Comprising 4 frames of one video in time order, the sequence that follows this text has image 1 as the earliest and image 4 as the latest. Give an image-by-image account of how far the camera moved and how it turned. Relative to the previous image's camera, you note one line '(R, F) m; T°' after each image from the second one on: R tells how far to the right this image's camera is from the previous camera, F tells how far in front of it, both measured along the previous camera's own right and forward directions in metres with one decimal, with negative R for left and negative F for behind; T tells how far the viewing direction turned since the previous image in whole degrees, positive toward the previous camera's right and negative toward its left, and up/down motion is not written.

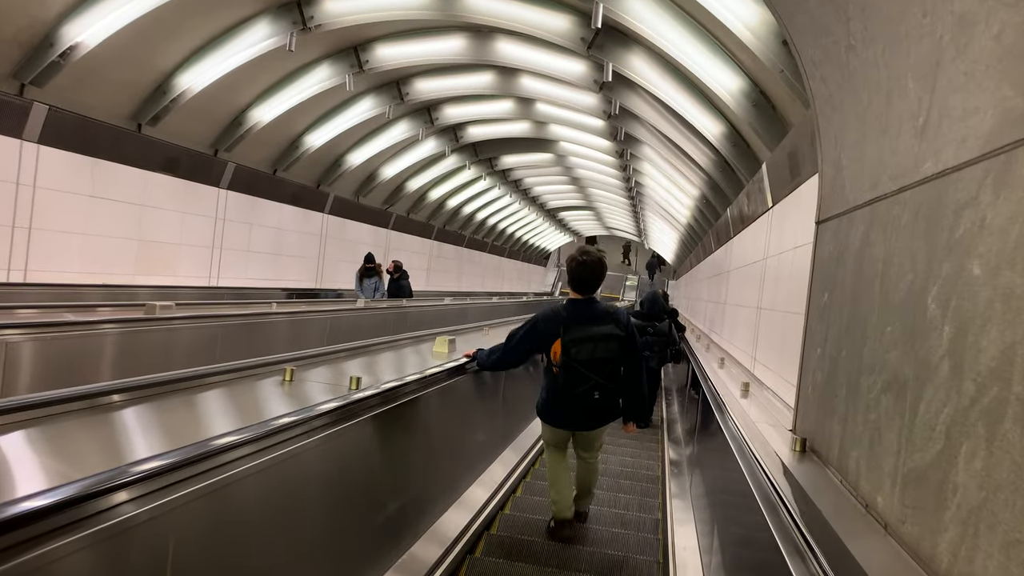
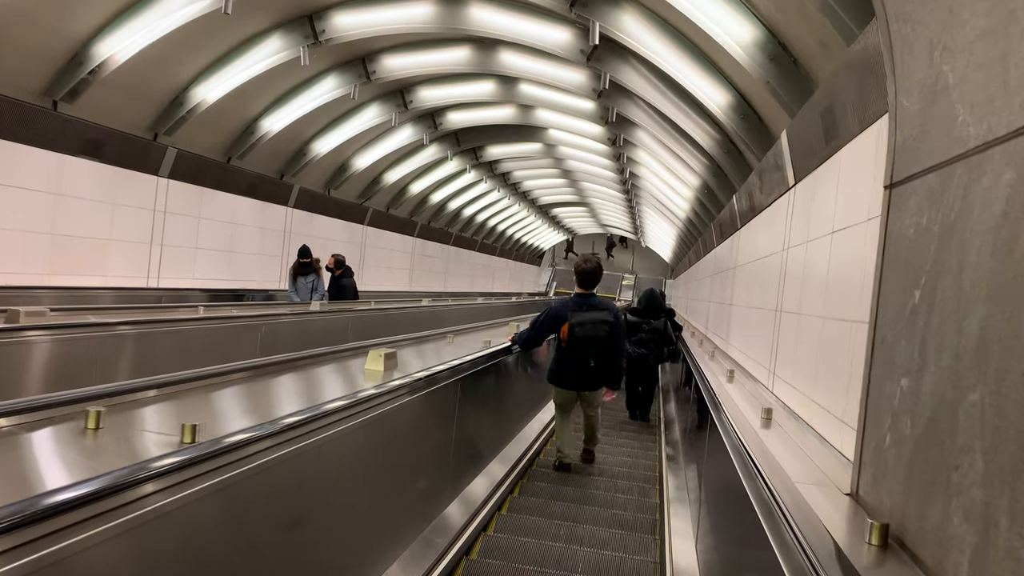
(+0.2, +0.9) m; 0°
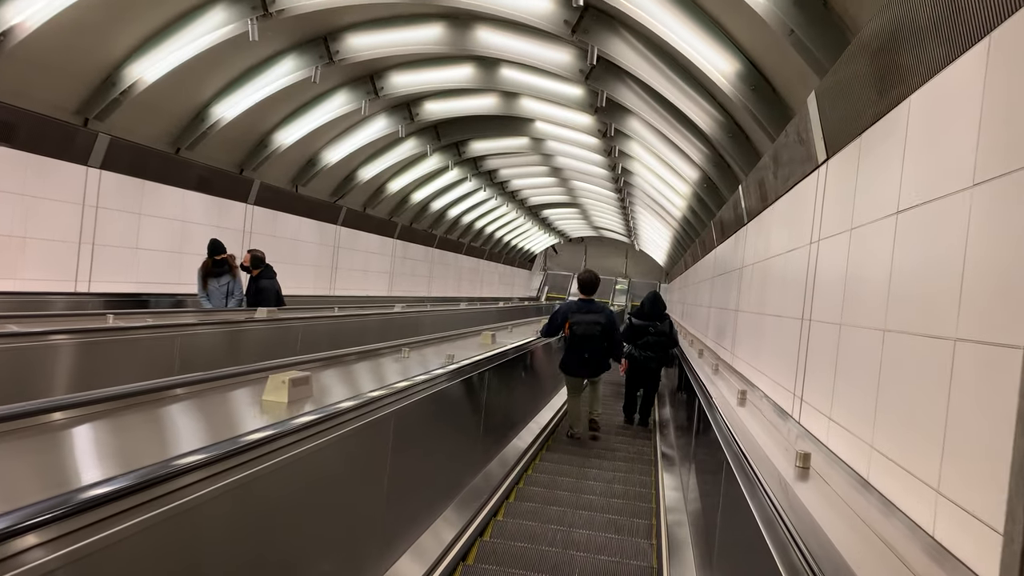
(+0.2, +0.8) m; +1°
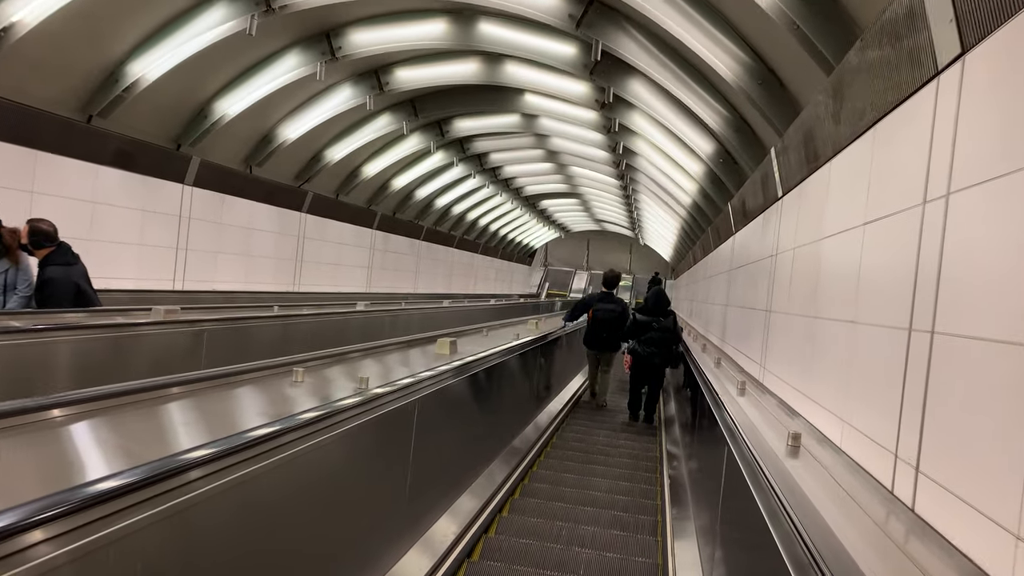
(+0.3, +1.2) m; 0°
